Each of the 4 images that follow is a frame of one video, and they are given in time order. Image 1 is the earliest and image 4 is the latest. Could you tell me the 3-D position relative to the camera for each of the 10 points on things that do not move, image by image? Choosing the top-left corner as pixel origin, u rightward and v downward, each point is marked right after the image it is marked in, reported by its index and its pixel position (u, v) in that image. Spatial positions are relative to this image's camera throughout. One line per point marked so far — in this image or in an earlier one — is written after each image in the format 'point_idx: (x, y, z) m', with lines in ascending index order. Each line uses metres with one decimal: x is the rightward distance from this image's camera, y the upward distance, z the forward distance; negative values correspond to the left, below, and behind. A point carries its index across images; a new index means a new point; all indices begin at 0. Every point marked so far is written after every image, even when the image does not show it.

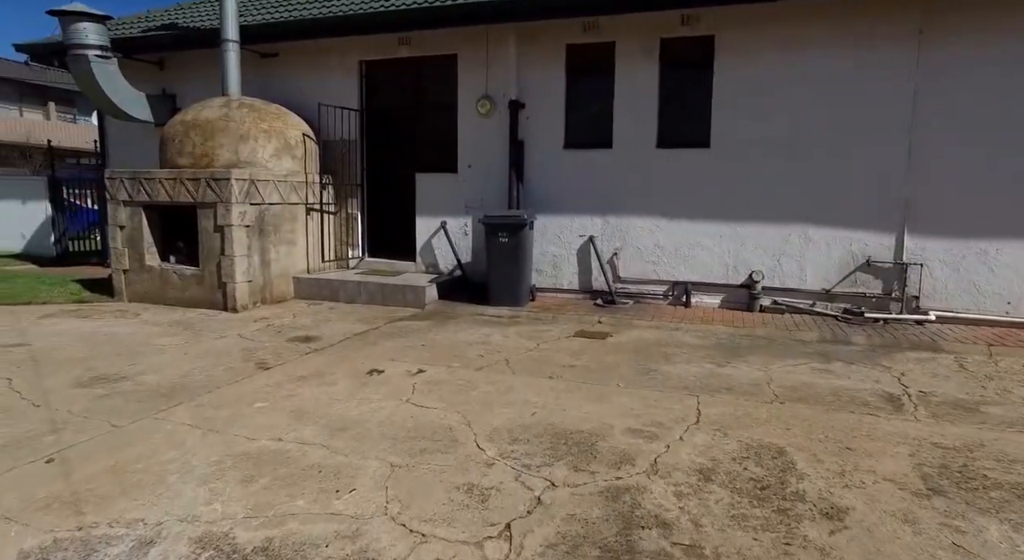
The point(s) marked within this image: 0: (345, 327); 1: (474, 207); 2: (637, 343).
0: (-1.8, -0.5, +6.8) m
1: (-0.5, +1.0, +8.7) m
2: (+1.2, -0.6, +5.9) m
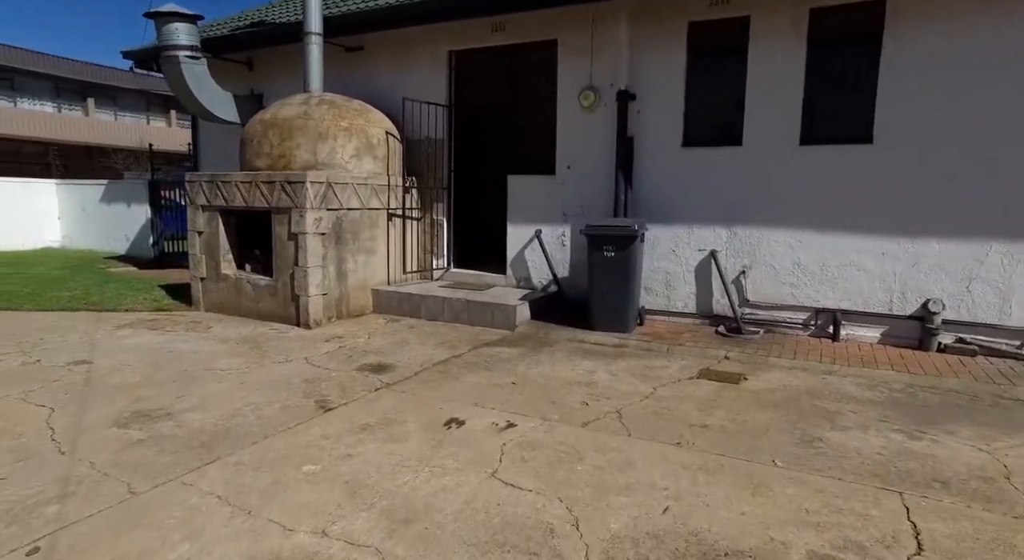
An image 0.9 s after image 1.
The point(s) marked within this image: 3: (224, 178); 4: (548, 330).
0: (-0.8, -0.7, +5.9) m
1: (+0.7, +0.8, +7.6) m
2: (+2.0, -0.8, +4.6) m
3: (-3.4, +1.2, +7.5) m
4: (+0.4, -0.5, +6.7) m
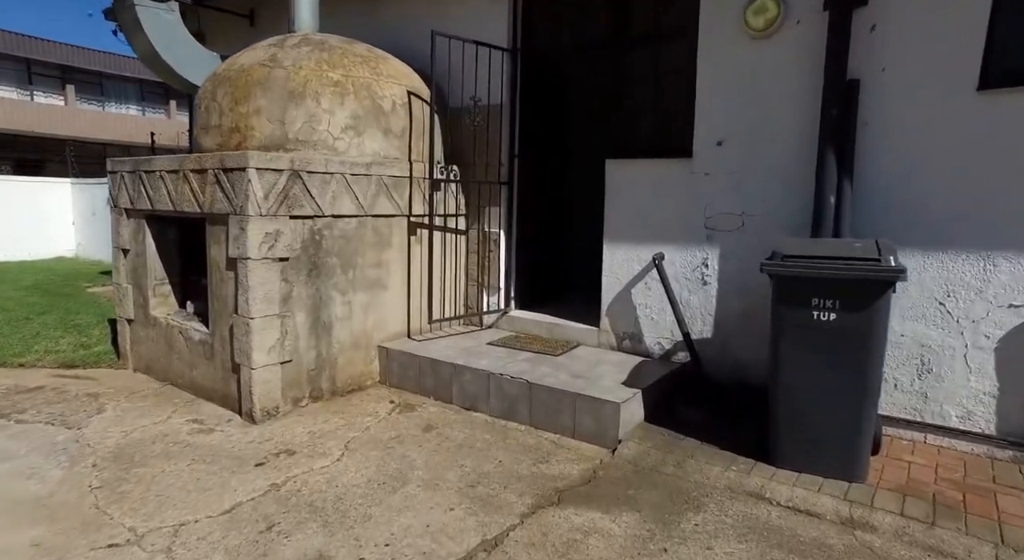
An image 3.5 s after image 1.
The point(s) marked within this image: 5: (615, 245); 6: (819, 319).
0: (-0.4, -1.1, +2.8) m
1: (+1.4, +0.4, +4.2) m
2: (+2.2, -1.3, +1.1) m
3: (-2.7, +0.9, +4.7) m
4: (+0.9, -1.0, +3.4) m
5: (+0.8, +0.3, +4.8) m
6: (+1.5, -0.2, +3.1) m
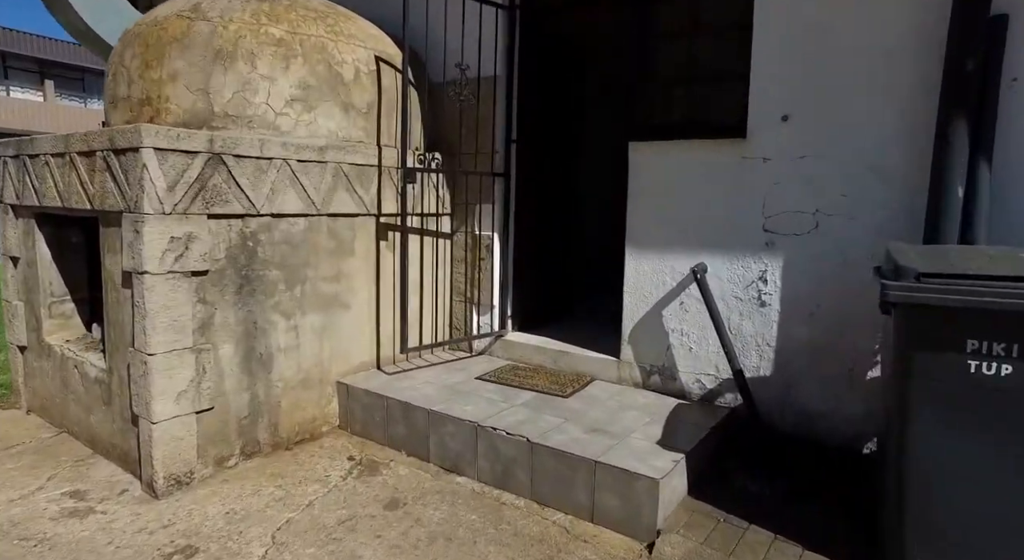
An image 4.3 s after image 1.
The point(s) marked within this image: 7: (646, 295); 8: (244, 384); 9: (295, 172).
0: (-0.4, -1.2, +1.7) m
1: (+1.4, +0.3, +3.1) m
2: (+2.2, -1.4, 0.0) m
3: (-2.7, +0.8, +3.6) m
4: (+0.9, -1.1, +2.3) m
5: (+0.8, +0.1, +3.7) m
6: (+1.5, -0.3, +2.0) m
7: (+0.8, -0.1, +3.6) m
8: (-1.4, -0.6, +3.3) m
9: (-1.2, +0.6, +3.4) m
